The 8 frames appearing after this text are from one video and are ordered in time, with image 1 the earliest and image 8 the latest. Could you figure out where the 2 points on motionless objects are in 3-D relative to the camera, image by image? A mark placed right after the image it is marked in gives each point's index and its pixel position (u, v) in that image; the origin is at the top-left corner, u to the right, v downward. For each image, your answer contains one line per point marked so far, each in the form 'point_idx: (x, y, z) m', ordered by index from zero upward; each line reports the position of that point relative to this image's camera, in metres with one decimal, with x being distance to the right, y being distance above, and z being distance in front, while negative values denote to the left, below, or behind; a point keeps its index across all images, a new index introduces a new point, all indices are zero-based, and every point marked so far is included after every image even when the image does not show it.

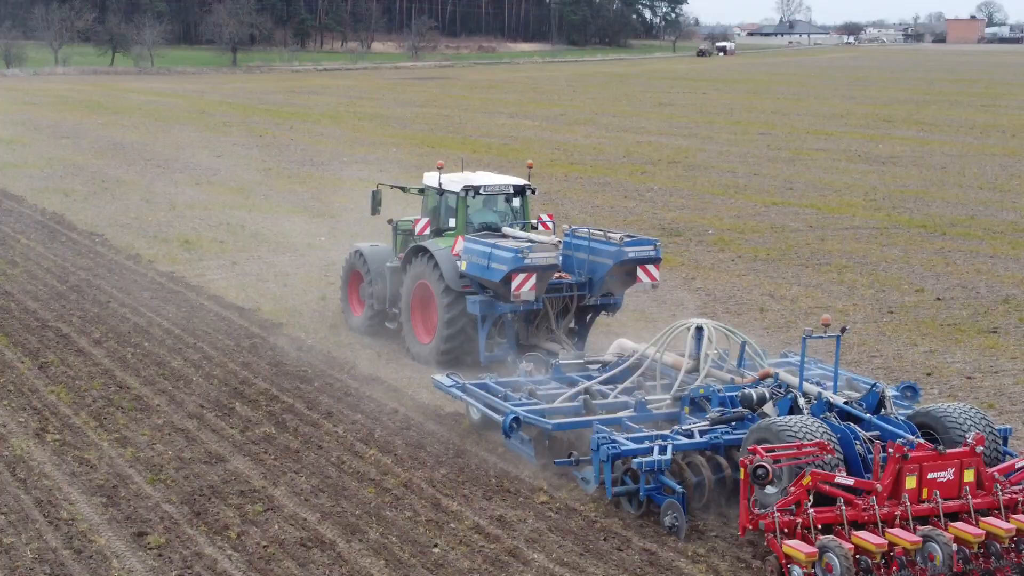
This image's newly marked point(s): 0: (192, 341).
0: (-3.2, -0.5, +13.2) m
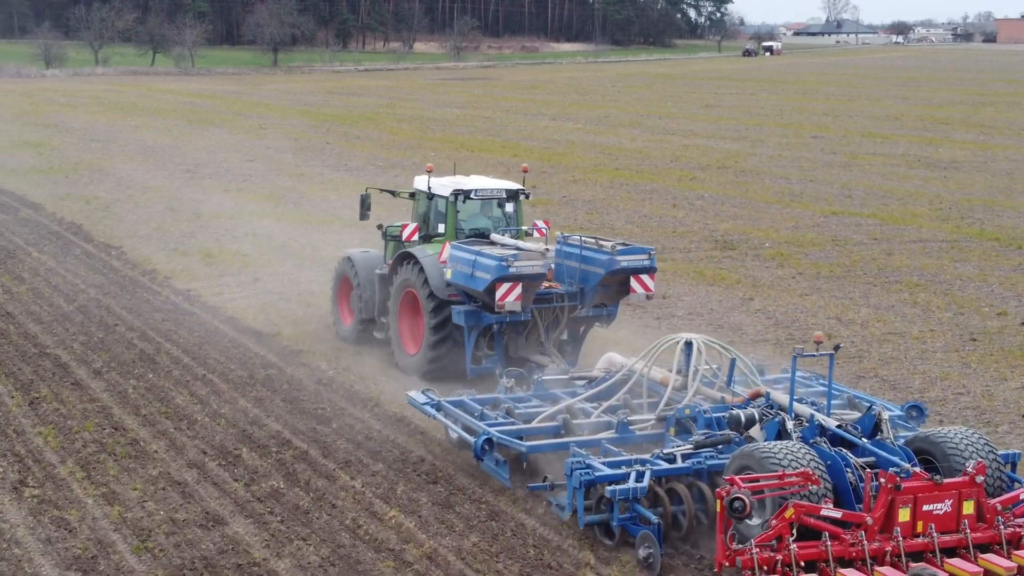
0: (-2.8, -0.8, +12.0) m
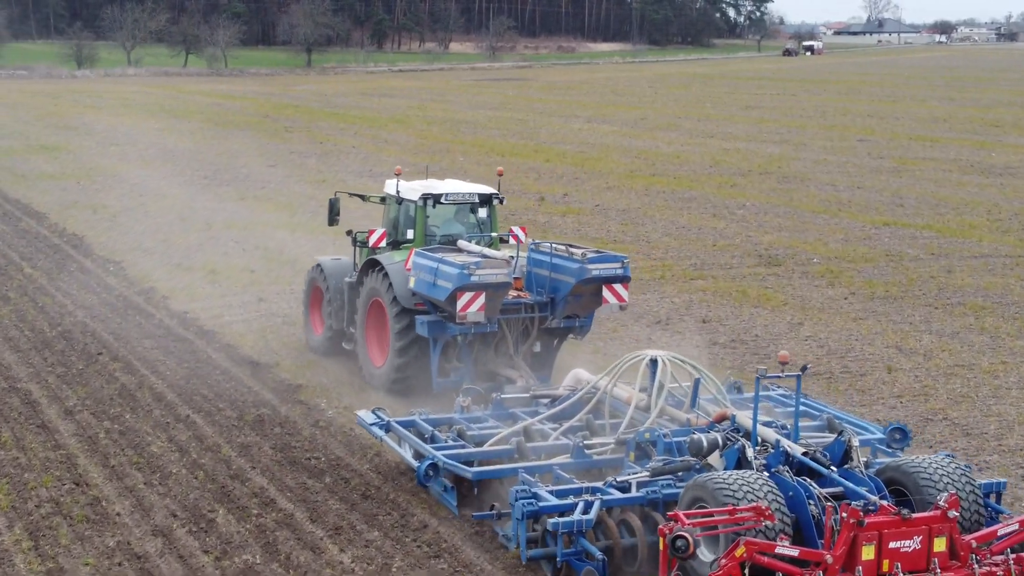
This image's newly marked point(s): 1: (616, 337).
0: (-2.6, -1.0, +10.7) m
1: (+1.1, -0.5, +14.3) m
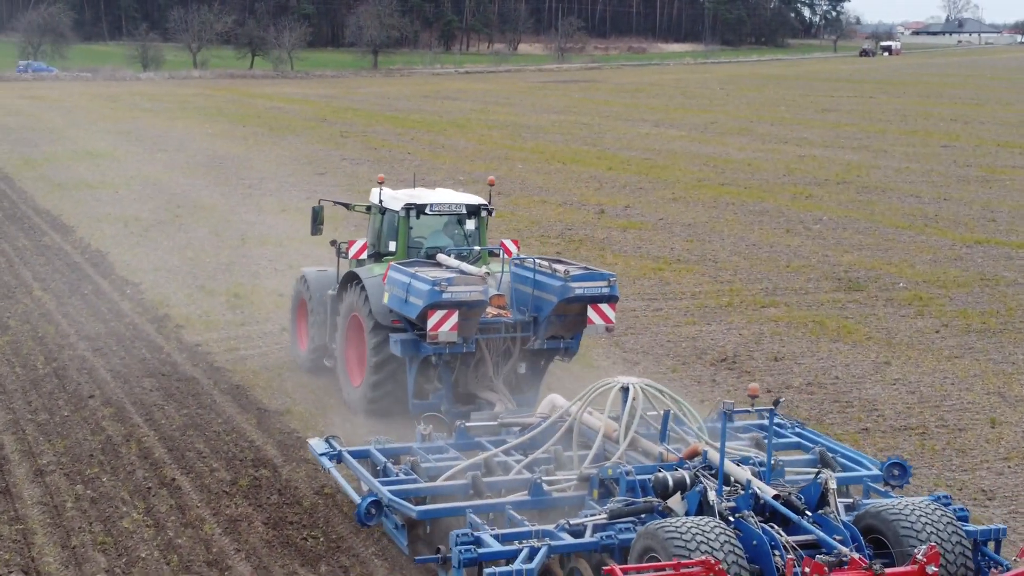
0: (-2.4, -1.3, +9.3) m
1: (+1.6, -0.8, +12.7) m
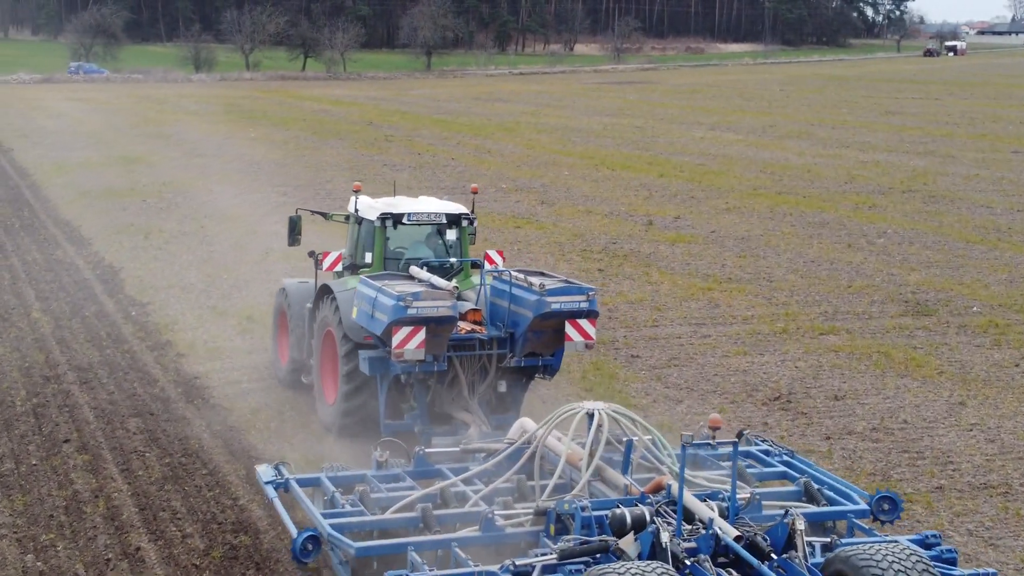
0: (-2.3, -1.5, +8.1) m
1: (+1.8, -1.1, +11.4) m
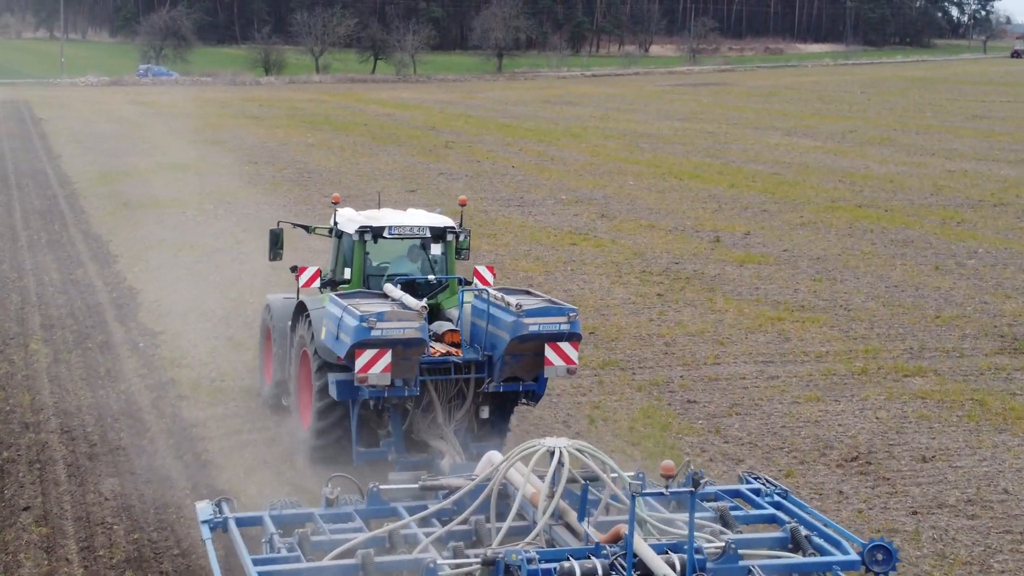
0: (-2.2, -1.8, +6.8) m
1: (+2.0, -1.4, +9.8) m
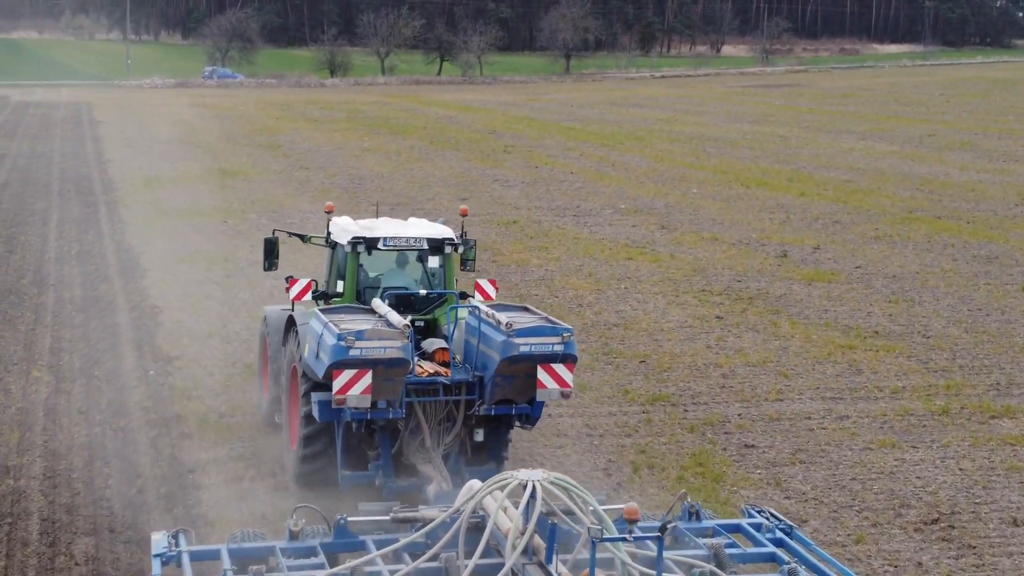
0: (-2.2, -2.1, +5.7) m
1: (+2.2, -1.7, +8.5) m
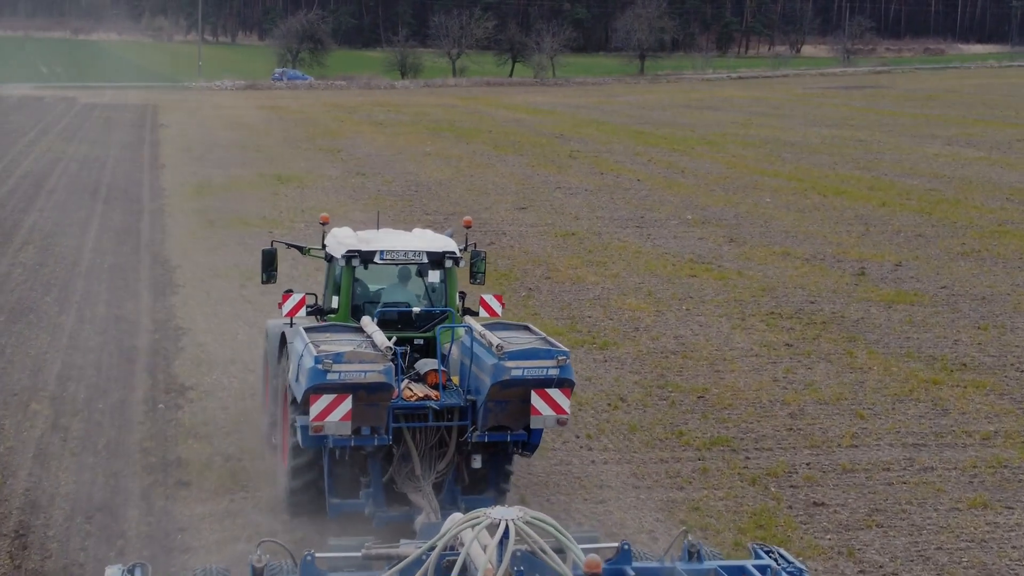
0: (-2.2, -2.3, +4.7) m
1: (+2.4, -1.9, +7.2) m
